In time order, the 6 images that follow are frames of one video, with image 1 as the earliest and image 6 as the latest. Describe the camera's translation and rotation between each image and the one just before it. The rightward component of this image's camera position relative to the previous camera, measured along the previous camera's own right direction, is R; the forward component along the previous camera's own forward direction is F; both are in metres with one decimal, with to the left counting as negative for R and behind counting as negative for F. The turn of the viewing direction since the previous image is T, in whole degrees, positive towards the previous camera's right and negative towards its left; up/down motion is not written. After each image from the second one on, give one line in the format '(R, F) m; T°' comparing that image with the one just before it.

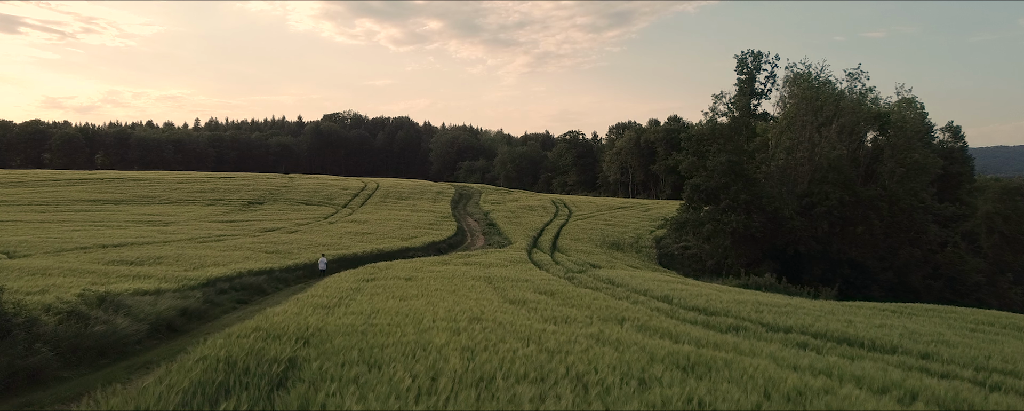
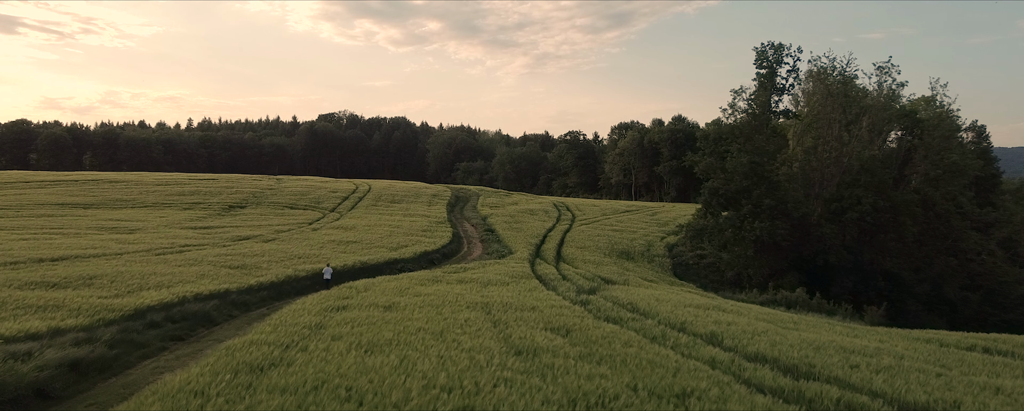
(-0.1, +3.0) m; 0°
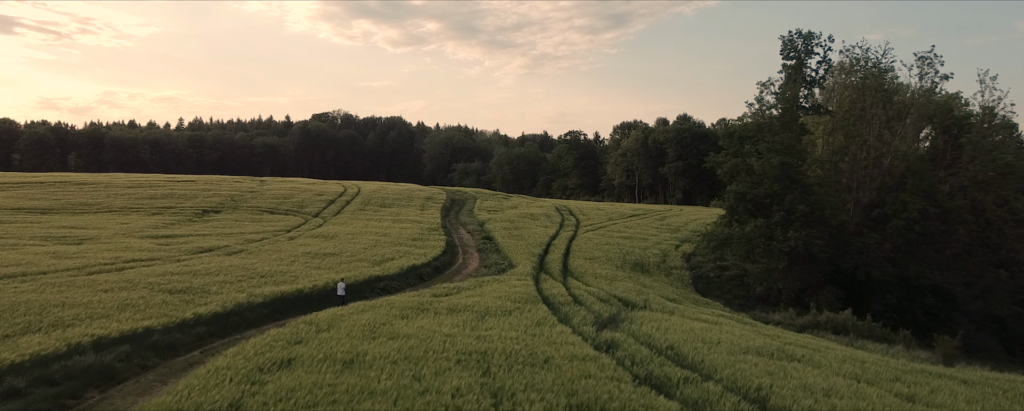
(-0.2, +3.5) m; 0°
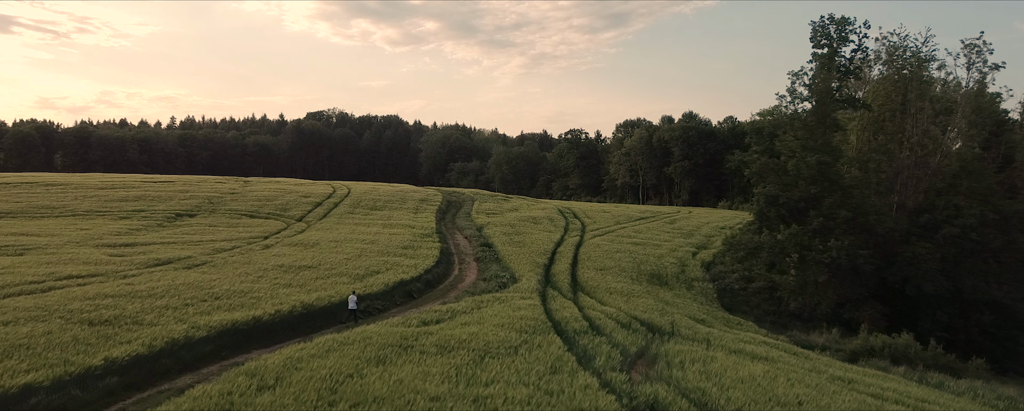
(-0.2, +3.1) m; 0°
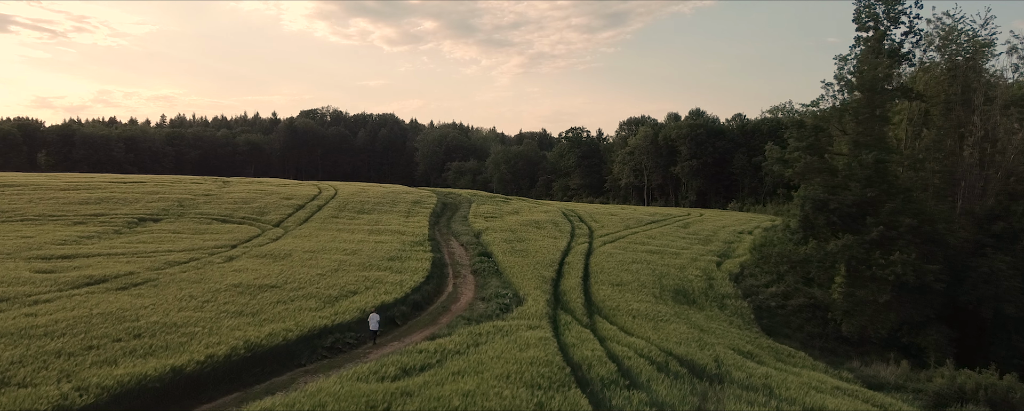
(-0.2, +3.6) m; 0°
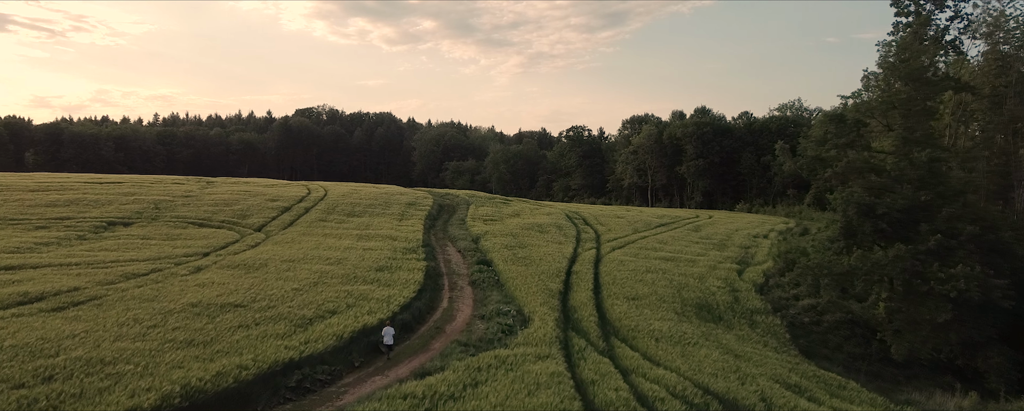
(-0.2, +2.5) m; 0°
